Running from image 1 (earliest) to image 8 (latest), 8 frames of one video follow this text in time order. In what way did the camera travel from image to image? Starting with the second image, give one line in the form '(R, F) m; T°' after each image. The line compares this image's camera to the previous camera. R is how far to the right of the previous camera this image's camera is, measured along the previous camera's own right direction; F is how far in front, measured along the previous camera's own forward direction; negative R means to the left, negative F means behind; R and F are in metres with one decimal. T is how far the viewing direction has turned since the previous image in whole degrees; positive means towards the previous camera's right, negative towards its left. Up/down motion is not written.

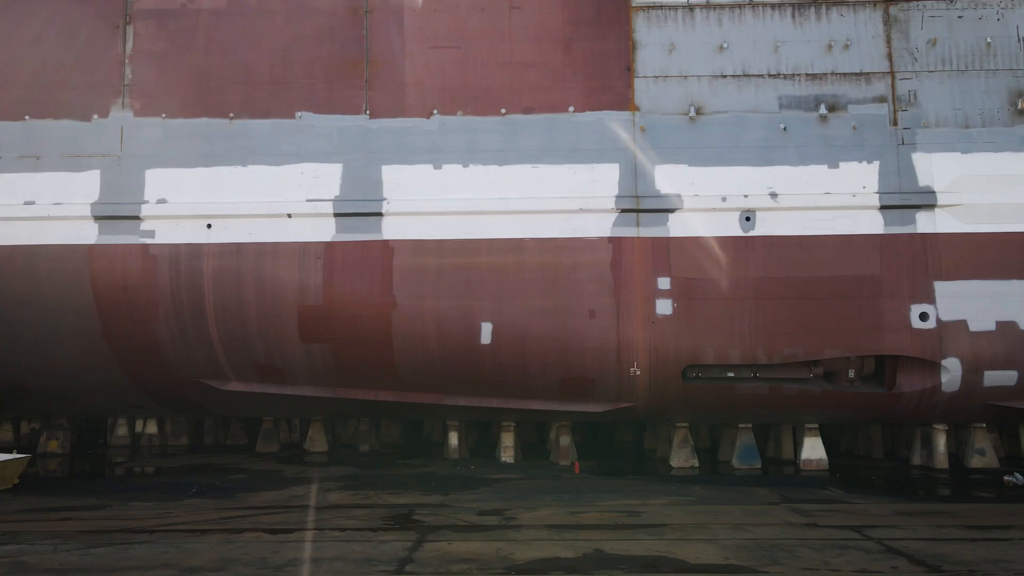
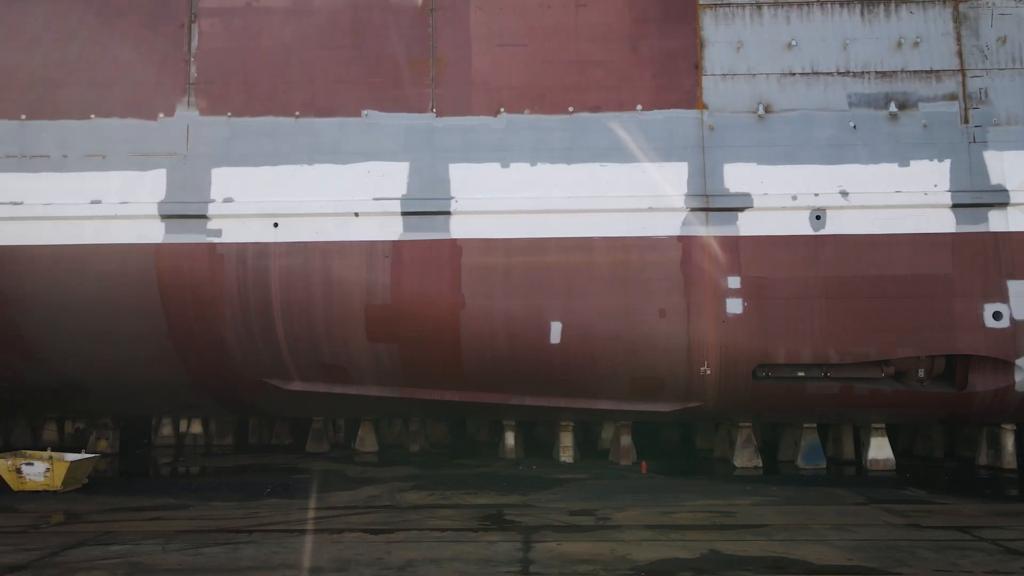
(-0.9, 0.0) m; 0°
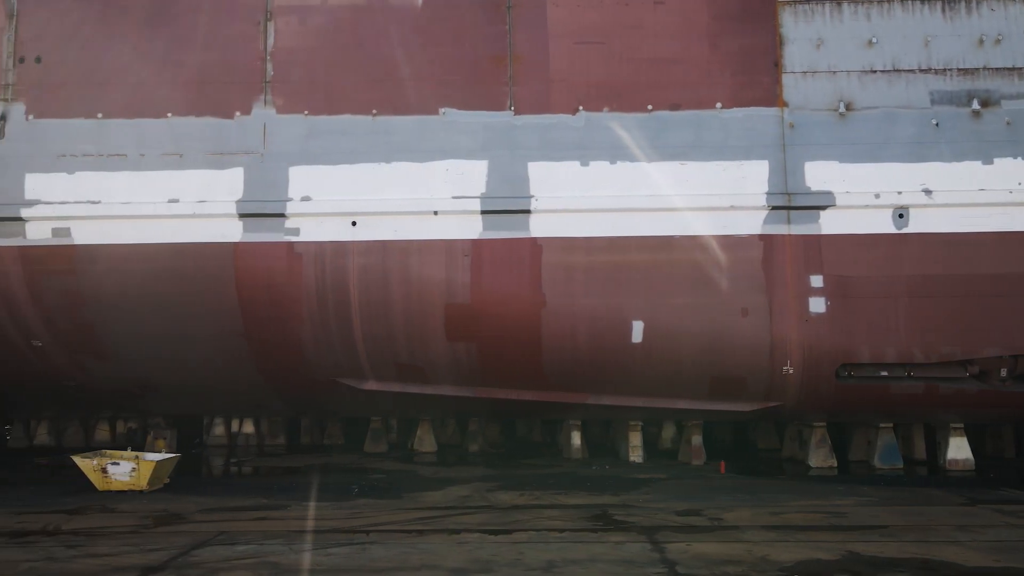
(-1.0, 0.0) m; 0°
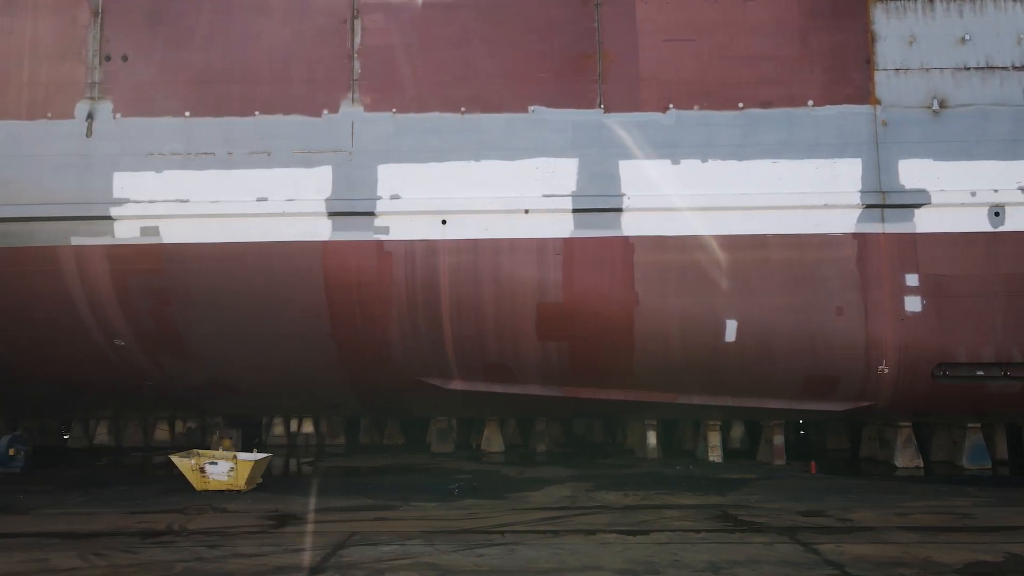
(-1.2, 0.0) m; 0°
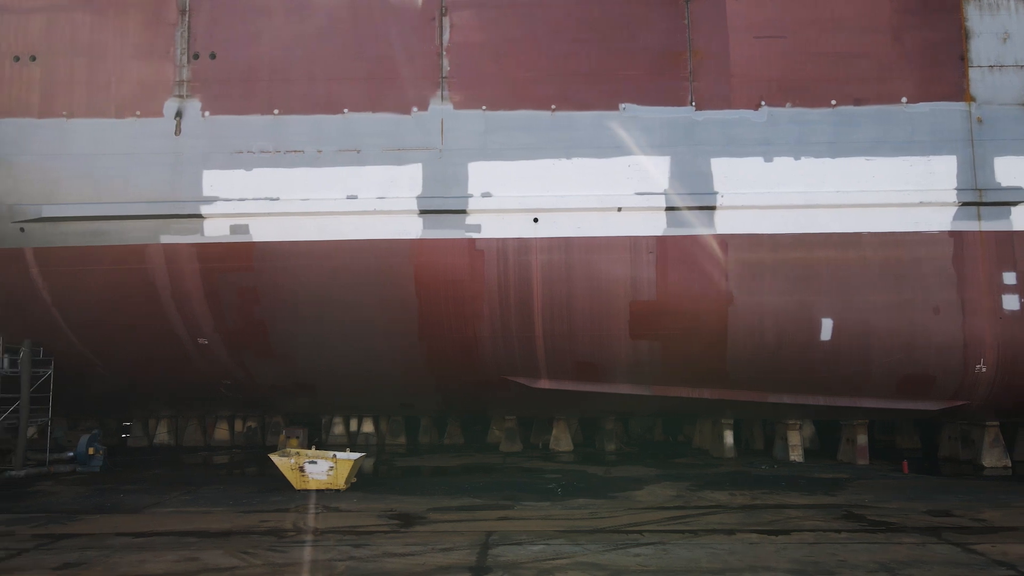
(-1.2, 0.0) m; 0°
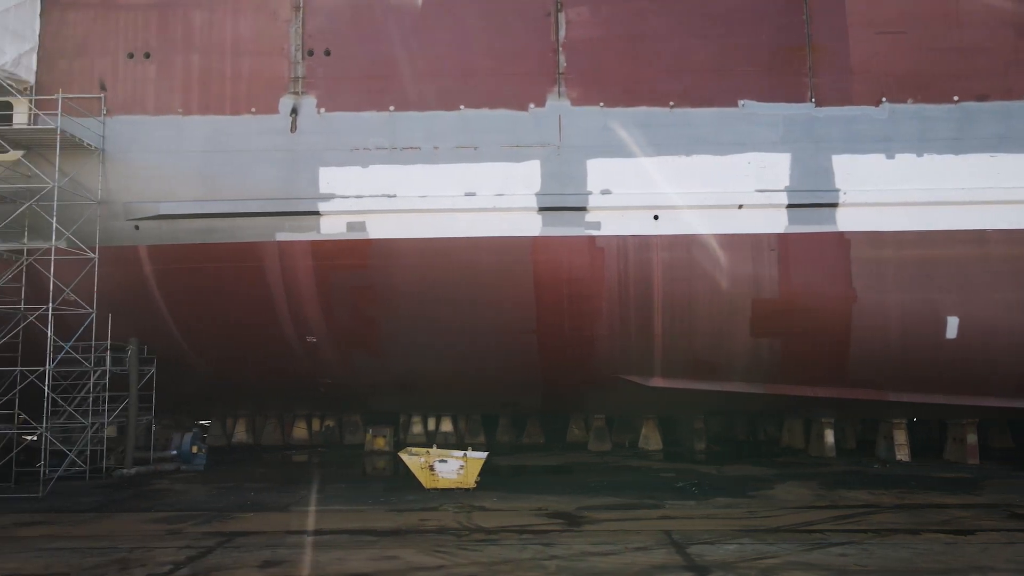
(-1.5, 0.0) m; 0°
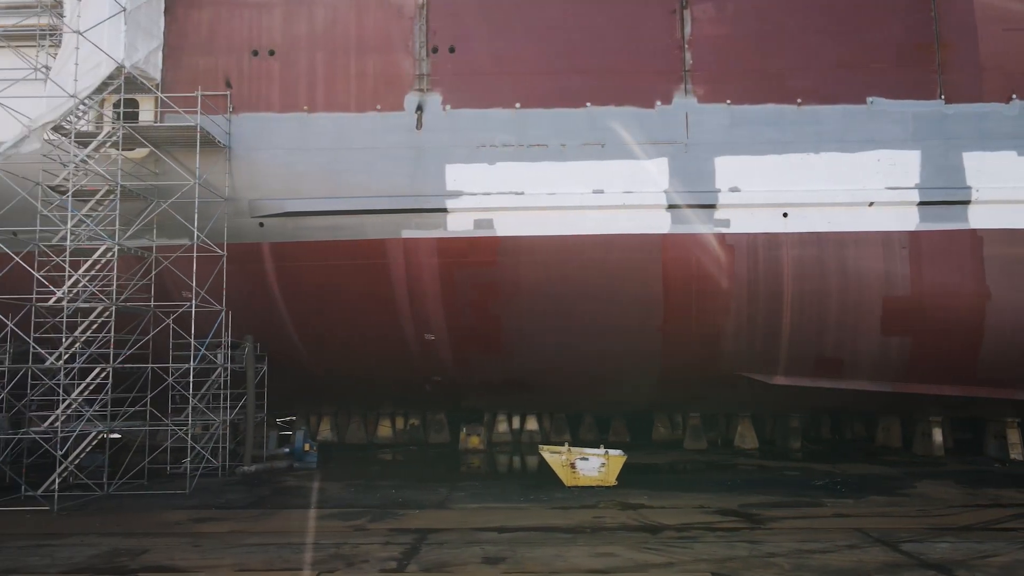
(-1.6, 0.0) m; 0°
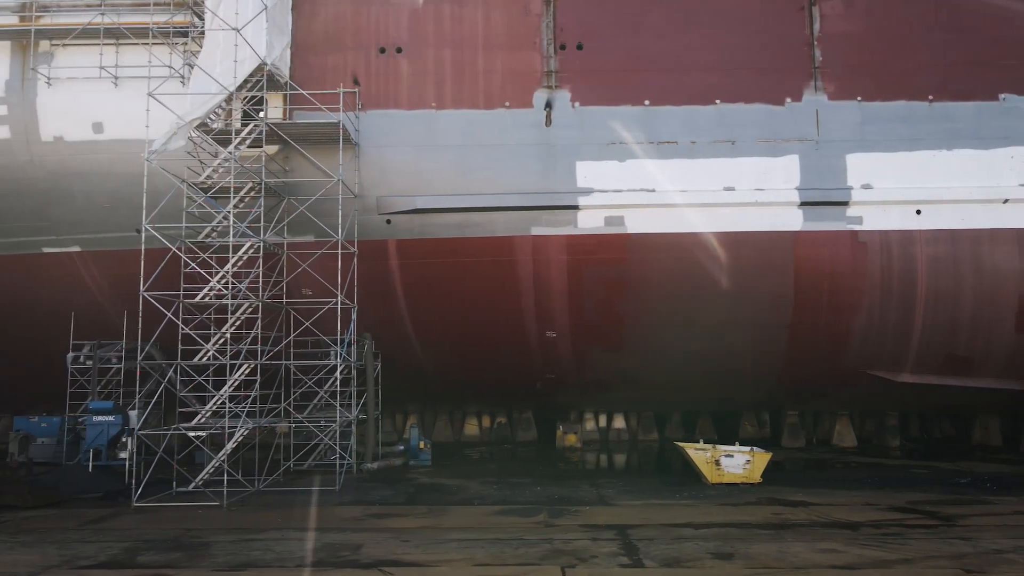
(-1.7, 0.0) m; 0°
